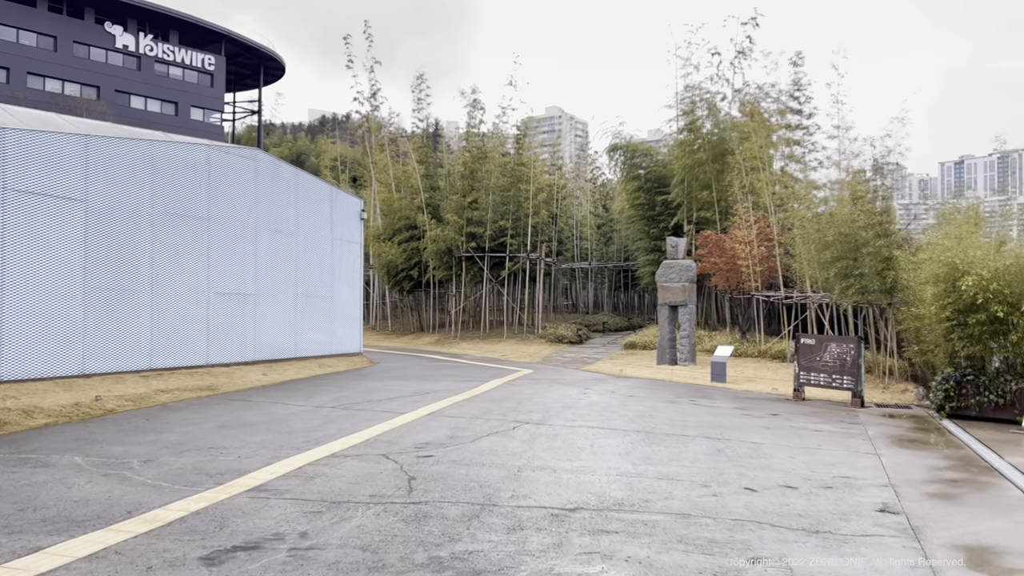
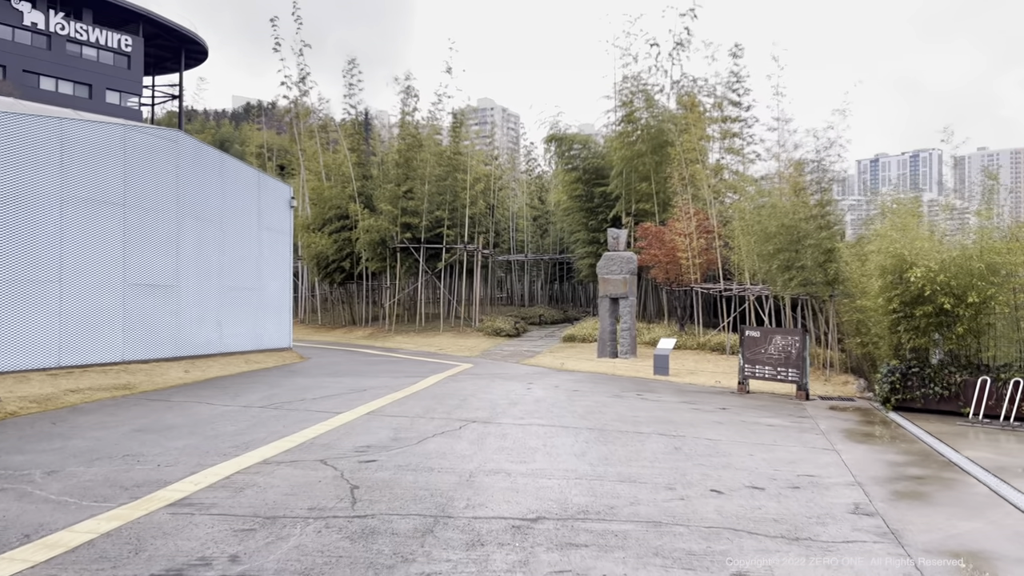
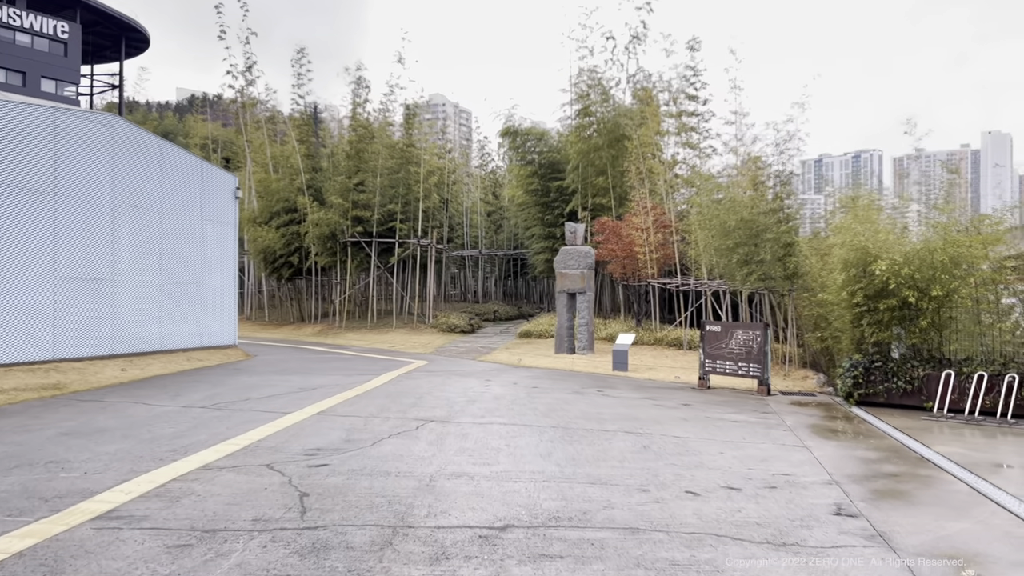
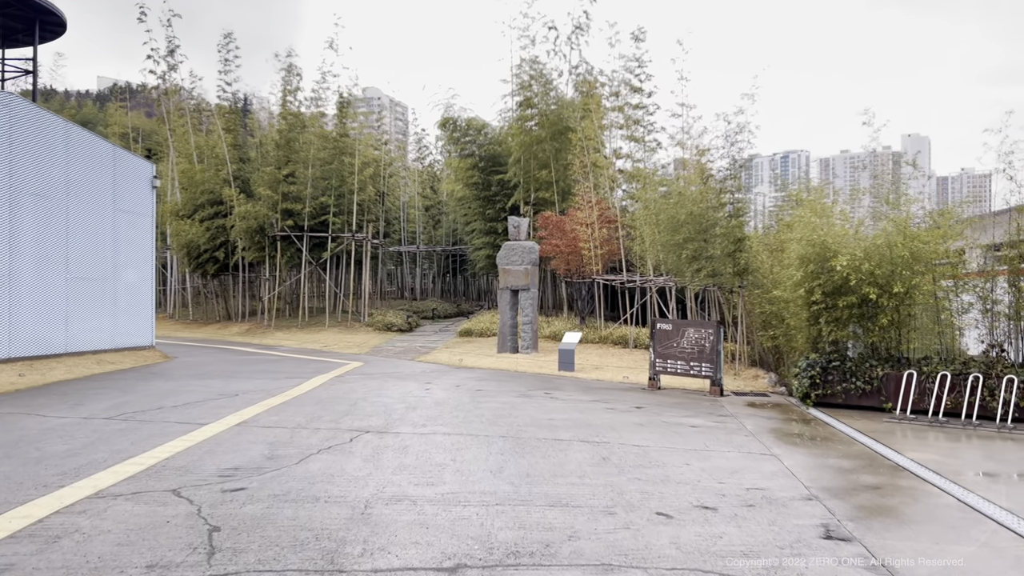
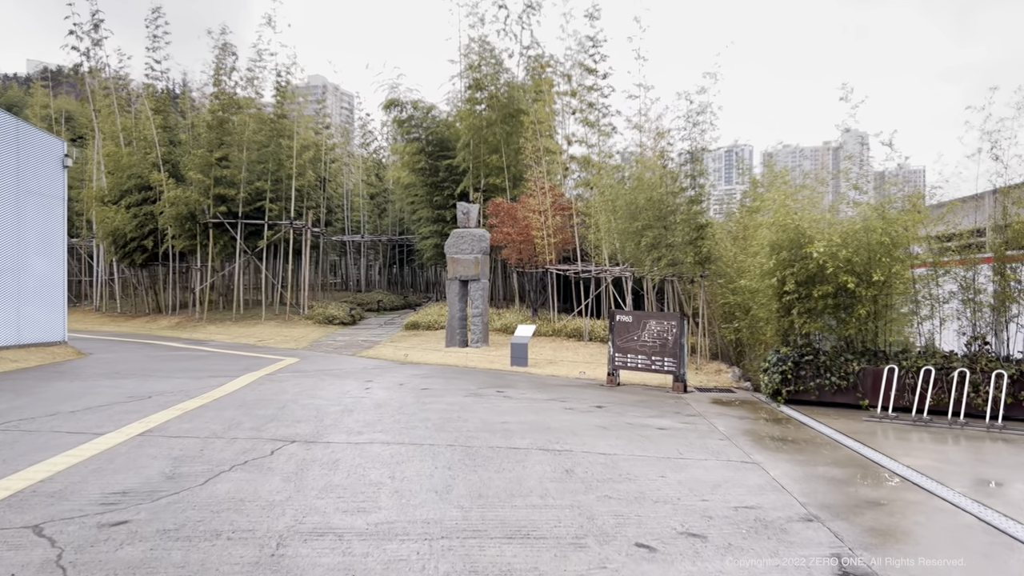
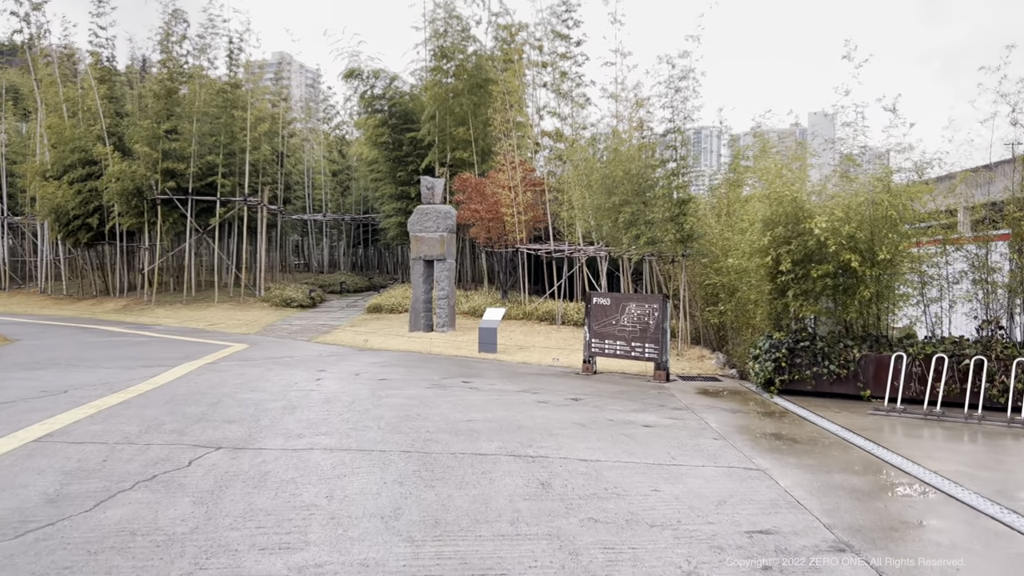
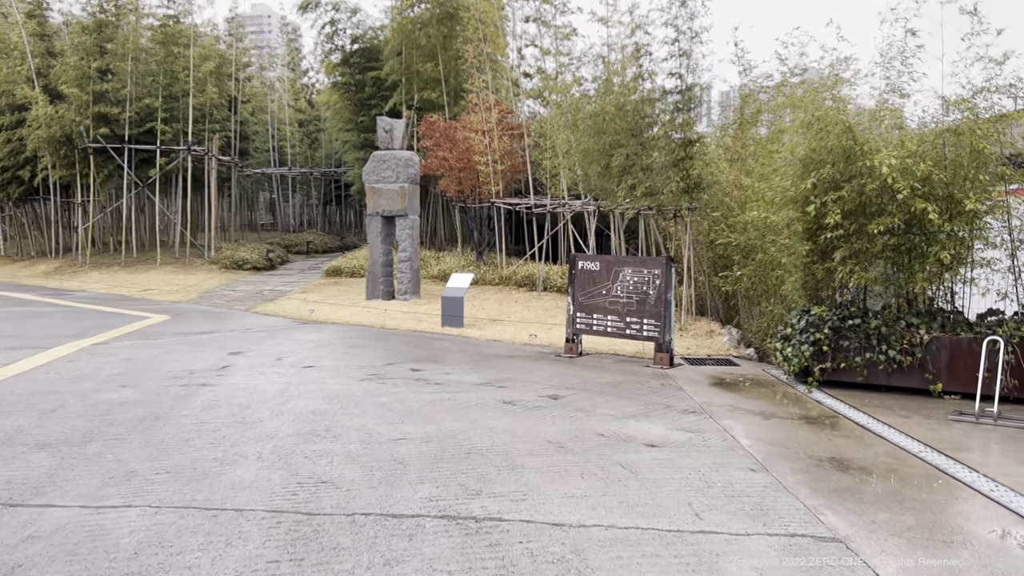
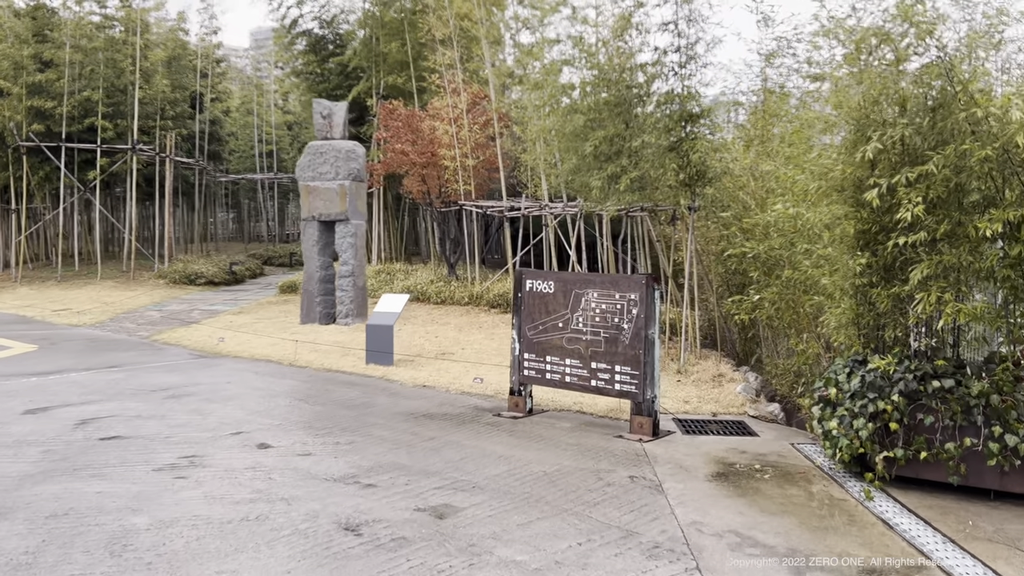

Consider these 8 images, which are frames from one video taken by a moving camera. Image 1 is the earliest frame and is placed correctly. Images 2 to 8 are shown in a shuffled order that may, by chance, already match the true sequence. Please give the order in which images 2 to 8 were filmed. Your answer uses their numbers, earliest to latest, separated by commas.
2, 3, 4, 5, 6, 7, 8
